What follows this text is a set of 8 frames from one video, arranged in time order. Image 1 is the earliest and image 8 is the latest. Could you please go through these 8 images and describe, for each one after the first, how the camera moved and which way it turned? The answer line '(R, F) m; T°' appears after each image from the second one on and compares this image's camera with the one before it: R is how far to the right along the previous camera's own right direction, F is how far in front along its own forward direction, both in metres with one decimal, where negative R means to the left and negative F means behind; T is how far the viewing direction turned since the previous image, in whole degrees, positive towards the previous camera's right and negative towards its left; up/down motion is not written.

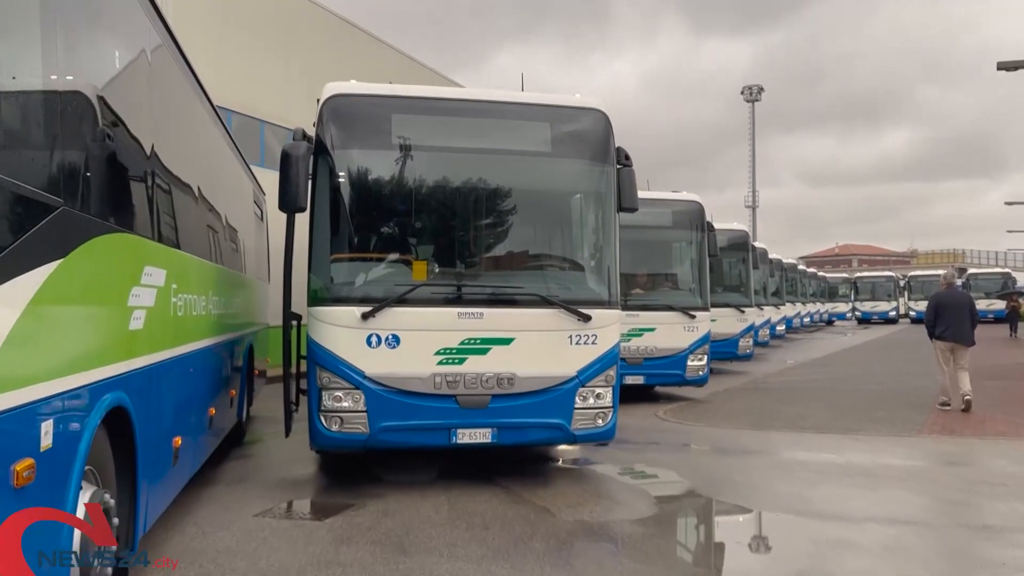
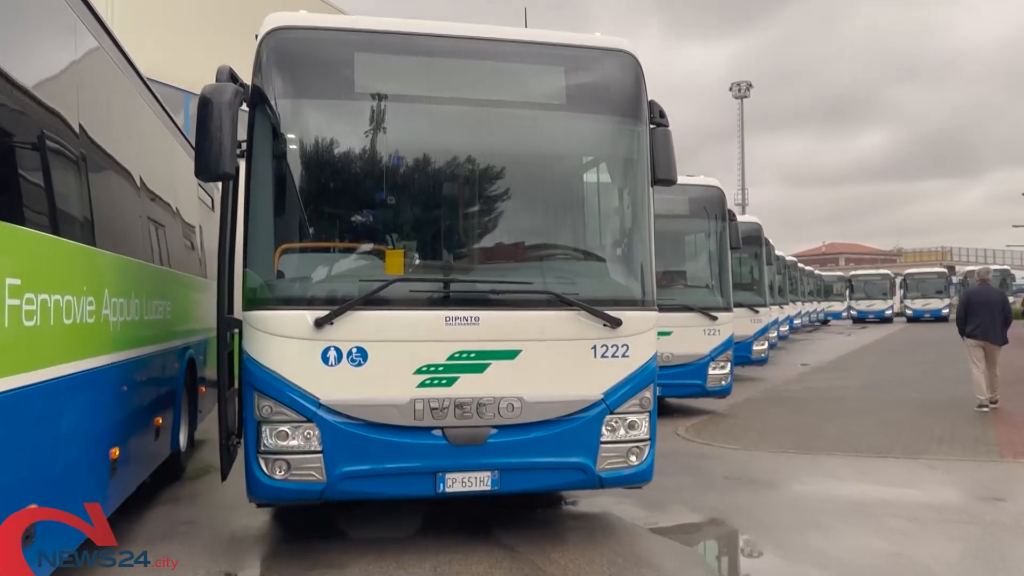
(-0.1, +1.7) m; +1°
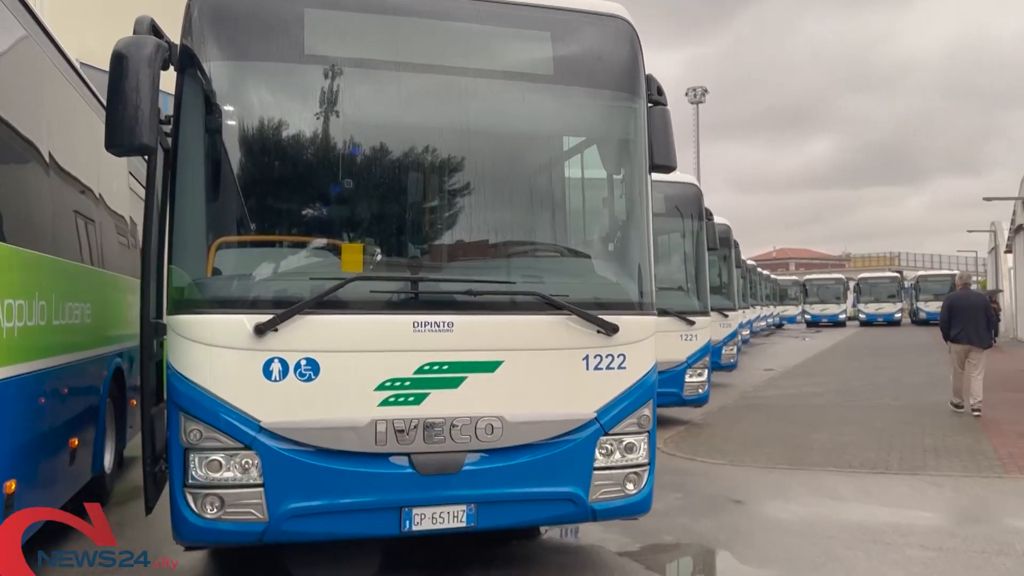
(-0.1, +0.8) m; +3°
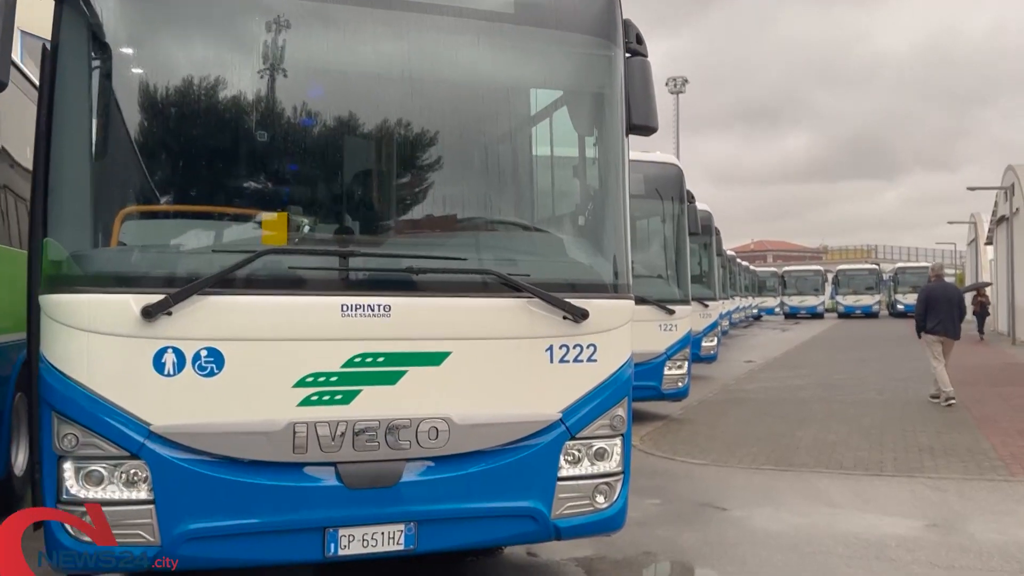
(+0.1, +0.7) m; +1°
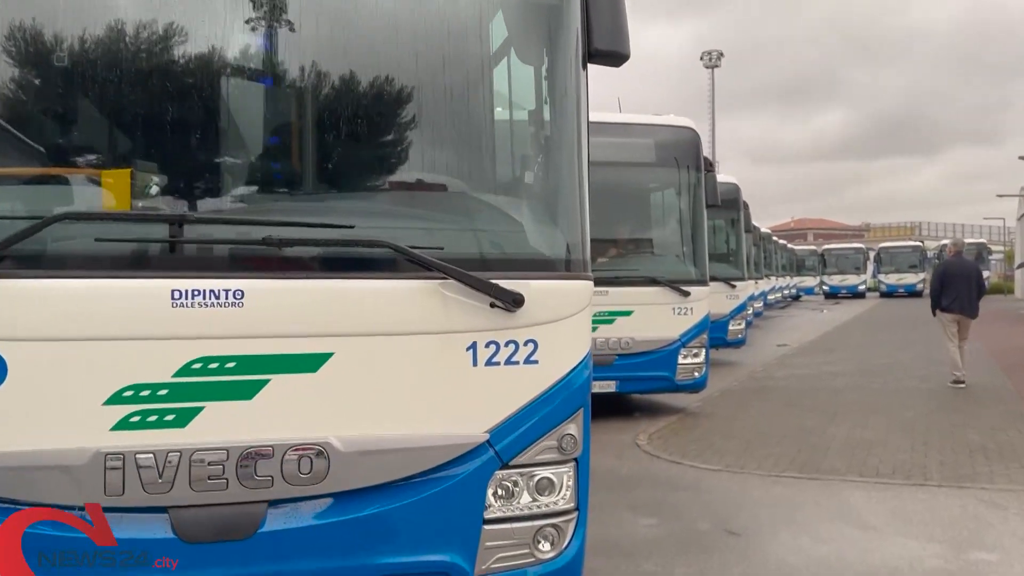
(+0.4, +1.0) m; -2°
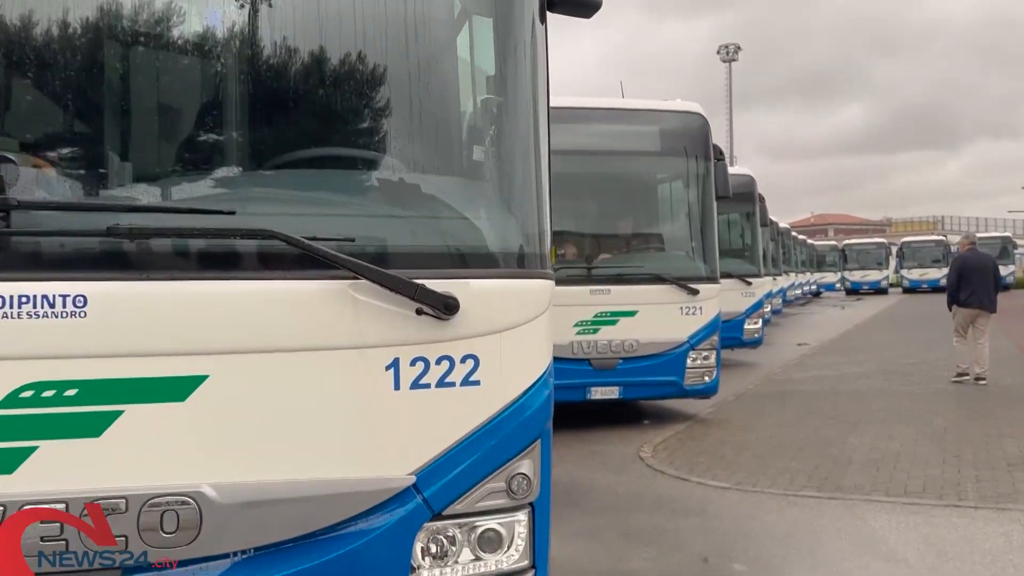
(+0.2, +0.6) m; -1°
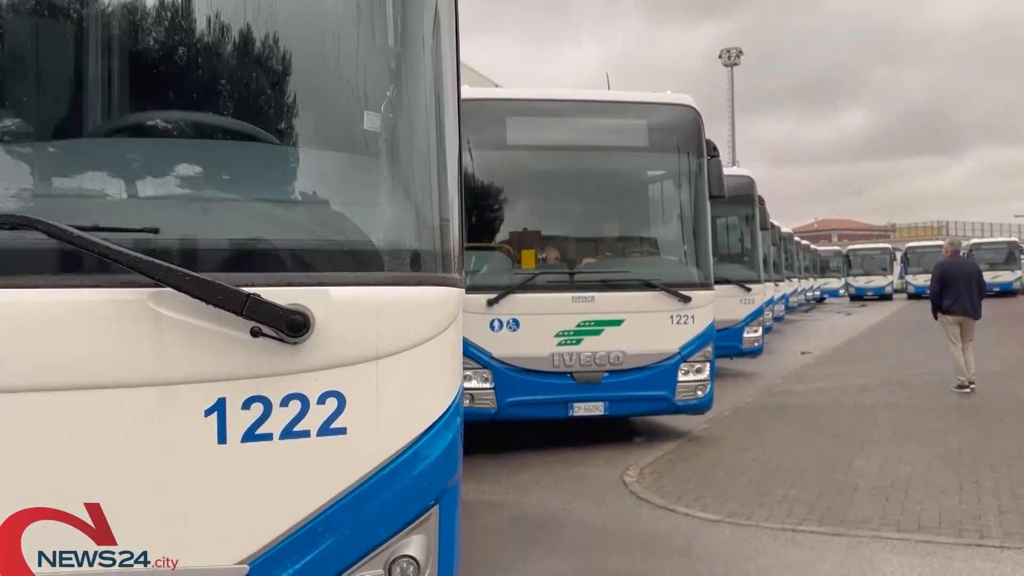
(+0.2, +0.6) m; 0°
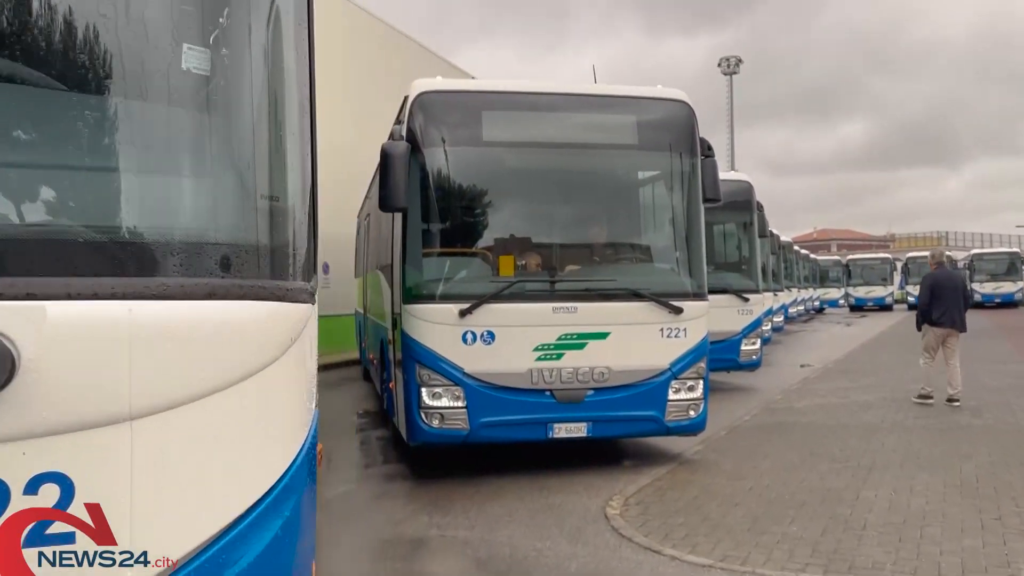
(+0.2, +0.6) m; 0°
